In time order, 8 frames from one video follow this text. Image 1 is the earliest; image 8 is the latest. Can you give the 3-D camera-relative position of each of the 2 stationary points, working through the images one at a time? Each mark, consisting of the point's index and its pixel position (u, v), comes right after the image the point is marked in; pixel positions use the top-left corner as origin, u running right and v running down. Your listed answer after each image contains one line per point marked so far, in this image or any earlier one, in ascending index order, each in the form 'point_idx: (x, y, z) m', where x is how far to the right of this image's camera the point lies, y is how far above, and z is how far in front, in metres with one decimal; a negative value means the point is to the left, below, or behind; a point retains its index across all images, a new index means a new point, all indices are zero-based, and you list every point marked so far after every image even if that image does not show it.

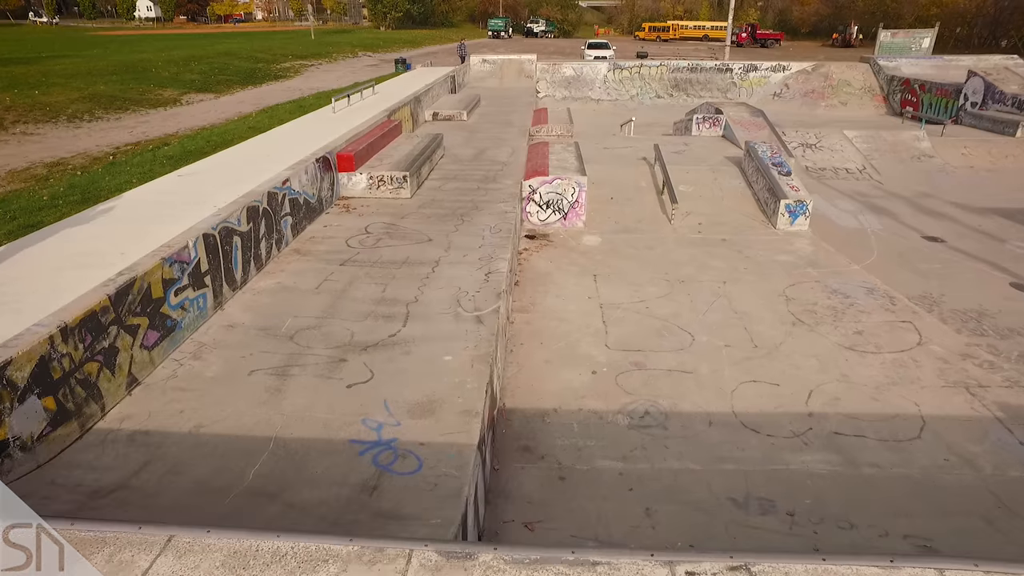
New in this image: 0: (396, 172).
0: (-3.0, +3.0, +10.6) m
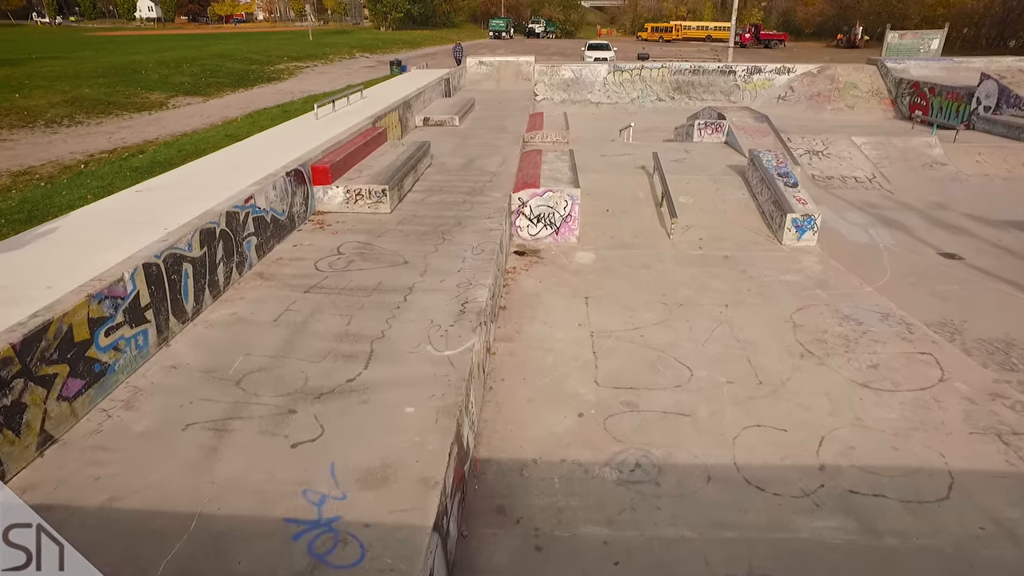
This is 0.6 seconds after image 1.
0: (-3.3, +2.4, +9.9) m
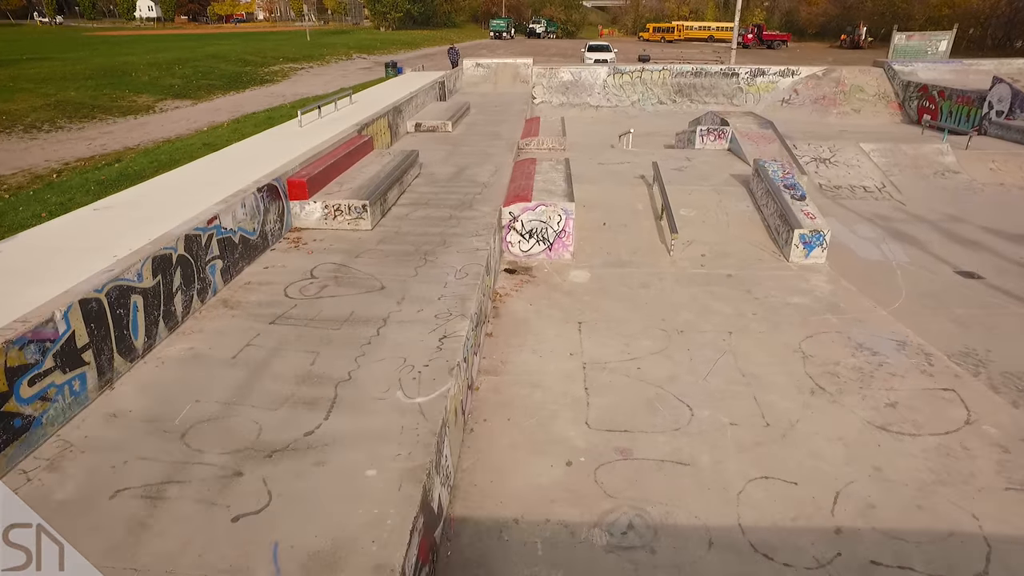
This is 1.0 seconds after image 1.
0: (-3.5, +1.9, +9.3) m
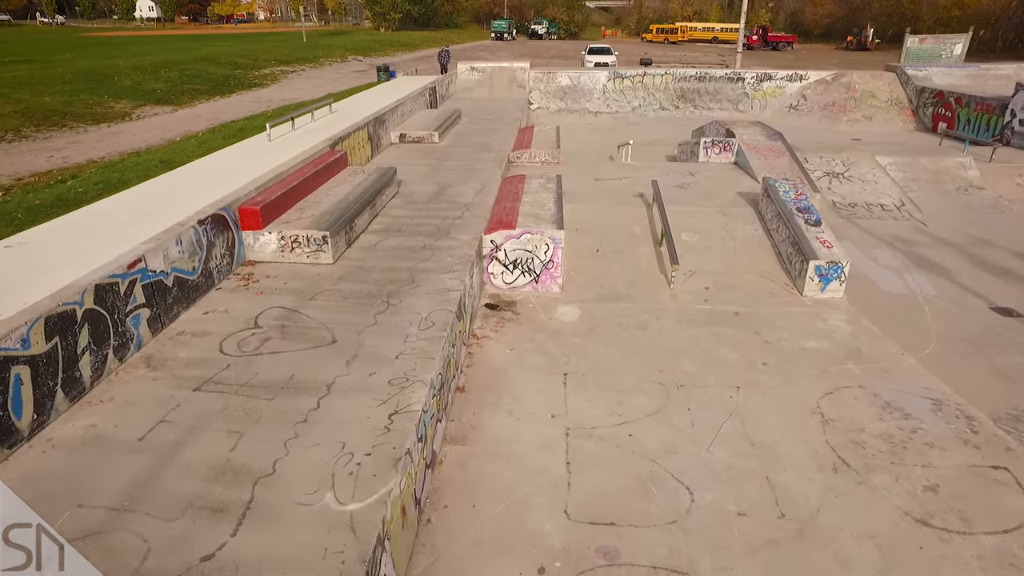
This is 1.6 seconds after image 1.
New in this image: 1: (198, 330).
0: (-4.0, +1.1, +8.2) m
1: (-5.1, -0.7, +6.7) m
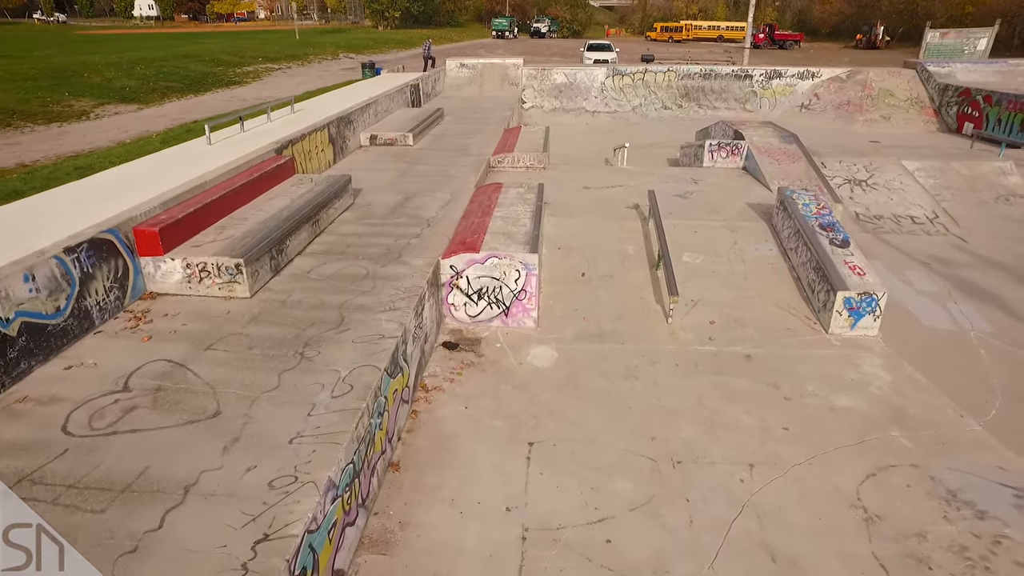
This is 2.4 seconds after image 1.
0: (-4.6, +0.5, +6.7) m
1: (-5.8, -1.3, +5.2) m
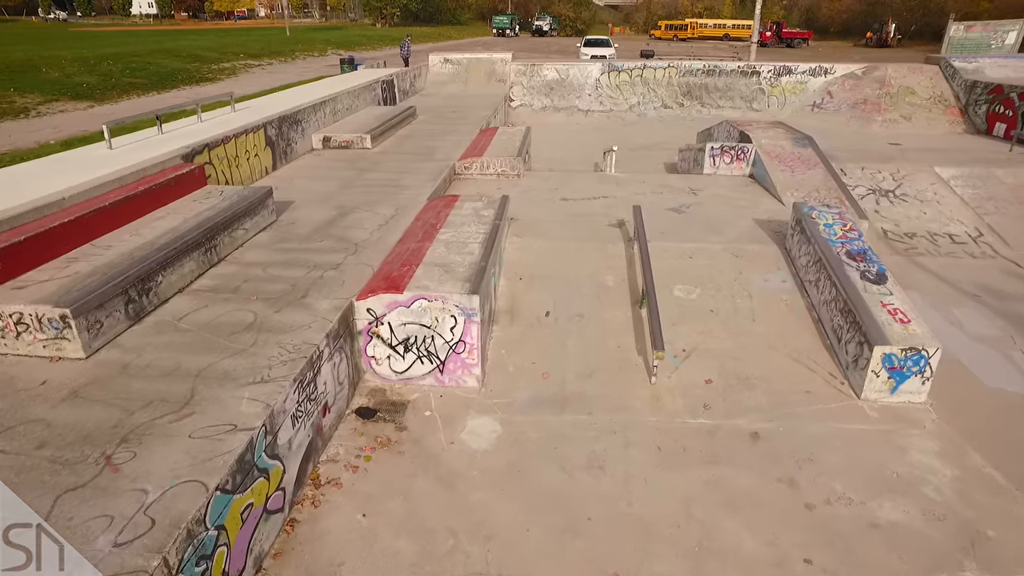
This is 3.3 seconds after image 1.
0: (-5.6, -0.2, +4.9) m
1: (-6.8, -2.0, +3.4) m
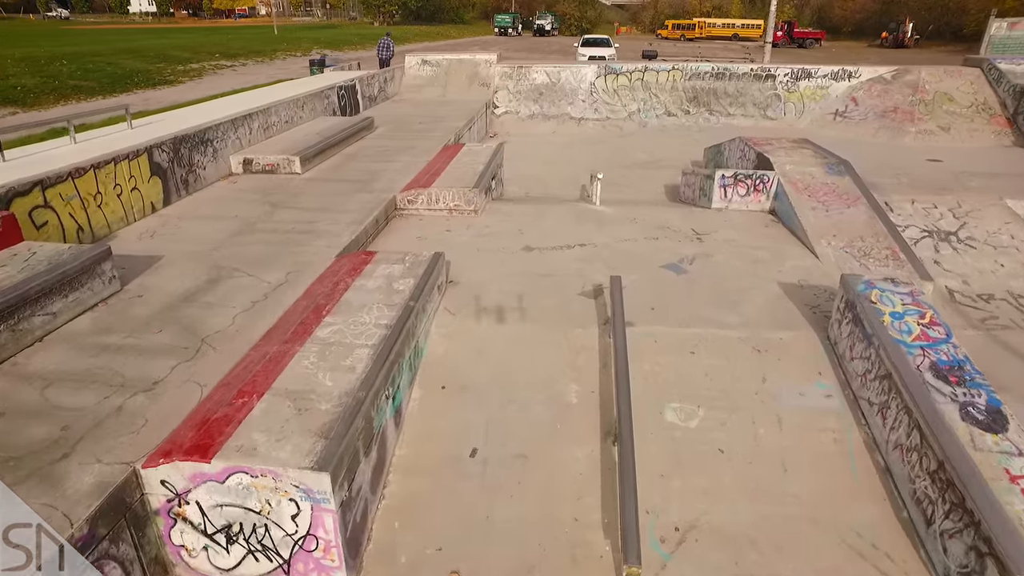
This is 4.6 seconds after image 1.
0: (-6.7, -1.6, +2.6) m
1: (-7.9, -3.4, +1.1) m
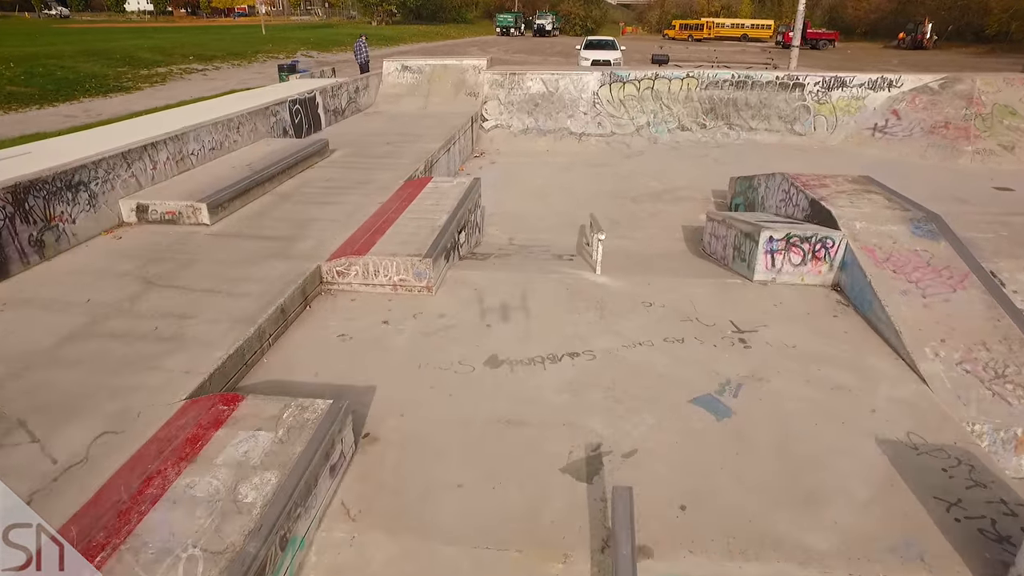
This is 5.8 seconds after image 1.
0: (-7.2, -3.3, +0.2) m
1: (-8.5, -5.1, -1.3) m
